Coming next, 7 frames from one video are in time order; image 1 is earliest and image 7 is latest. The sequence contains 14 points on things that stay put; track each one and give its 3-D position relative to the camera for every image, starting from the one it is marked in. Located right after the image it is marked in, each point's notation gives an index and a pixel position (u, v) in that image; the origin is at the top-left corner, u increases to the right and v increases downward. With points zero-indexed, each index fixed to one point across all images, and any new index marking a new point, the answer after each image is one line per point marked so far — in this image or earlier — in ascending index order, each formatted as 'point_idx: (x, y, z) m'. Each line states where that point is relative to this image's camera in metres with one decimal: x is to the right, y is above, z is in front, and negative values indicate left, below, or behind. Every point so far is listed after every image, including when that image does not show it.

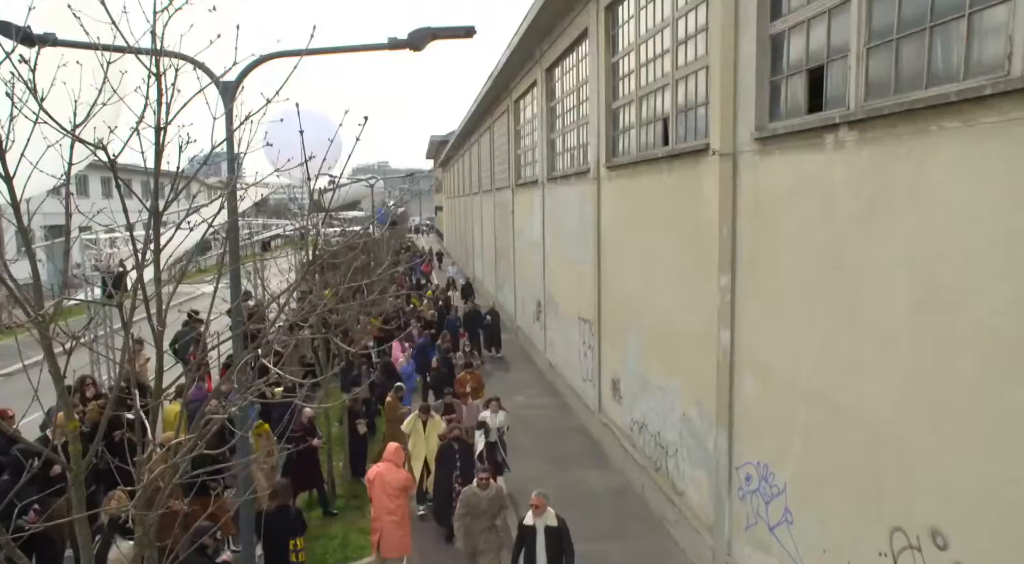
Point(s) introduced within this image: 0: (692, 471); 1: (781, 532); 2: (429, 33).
0: (+2.1, -2.2, +7.9) m
1: (+2.4, -2.2, +5.9) m
2: (-0.6, +1.8, +4.7) m
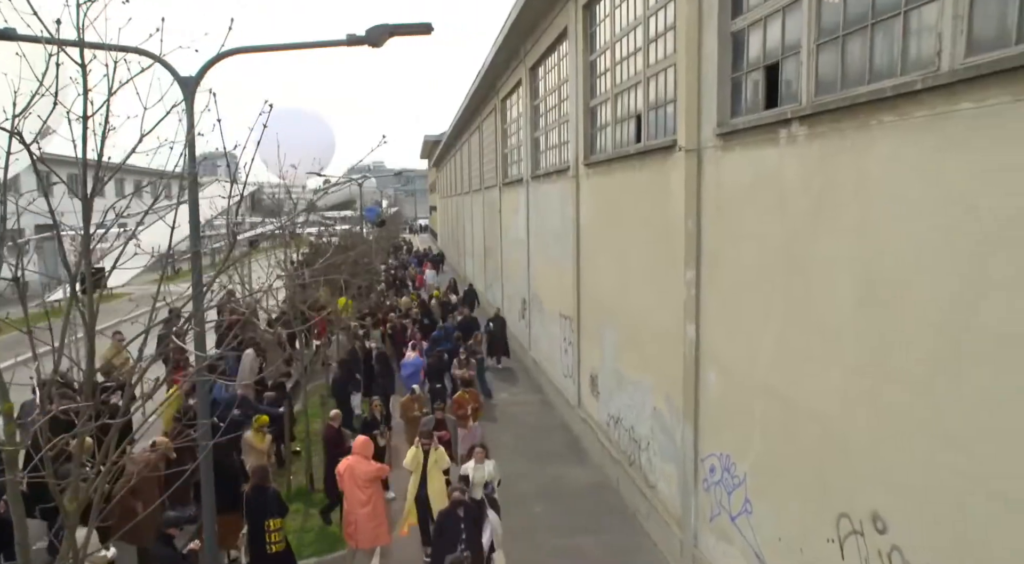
0: (+1.8, -2.2, +8.0) m
1: (+2.1, -2.2, +6.0) m
2: (-0.9, +1.8, +4.8) m
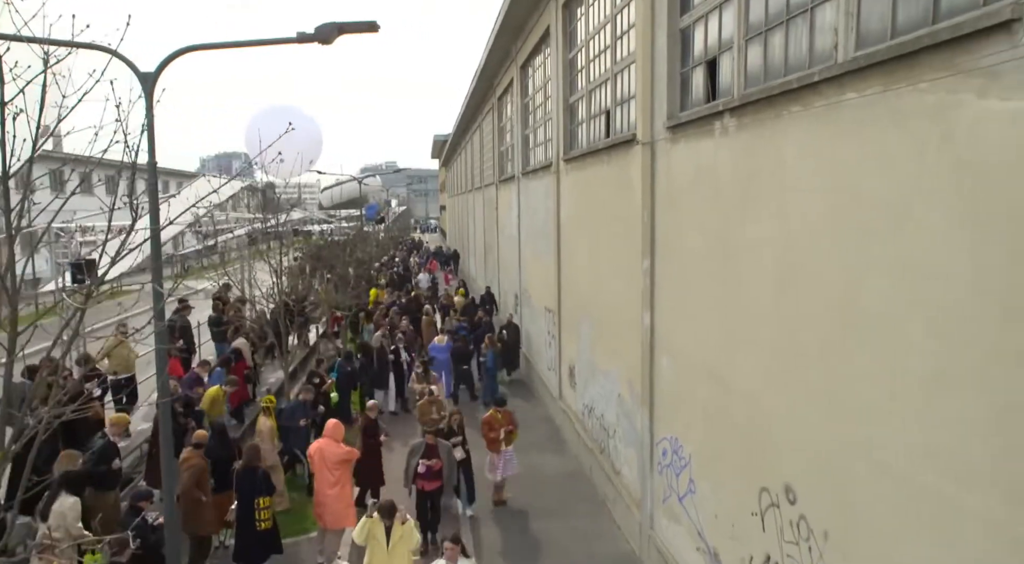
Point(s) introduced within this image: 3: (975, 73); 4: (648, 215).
0: (+1.4, -2.1, +8.2) m
1: (+1.6, -2.1, +6.2) m
2: (-1.3, +1.9, +5.1) m
3: (+1.9, +0.9, +2.8) m
4: (+1.4, +0.7, +7.0) m
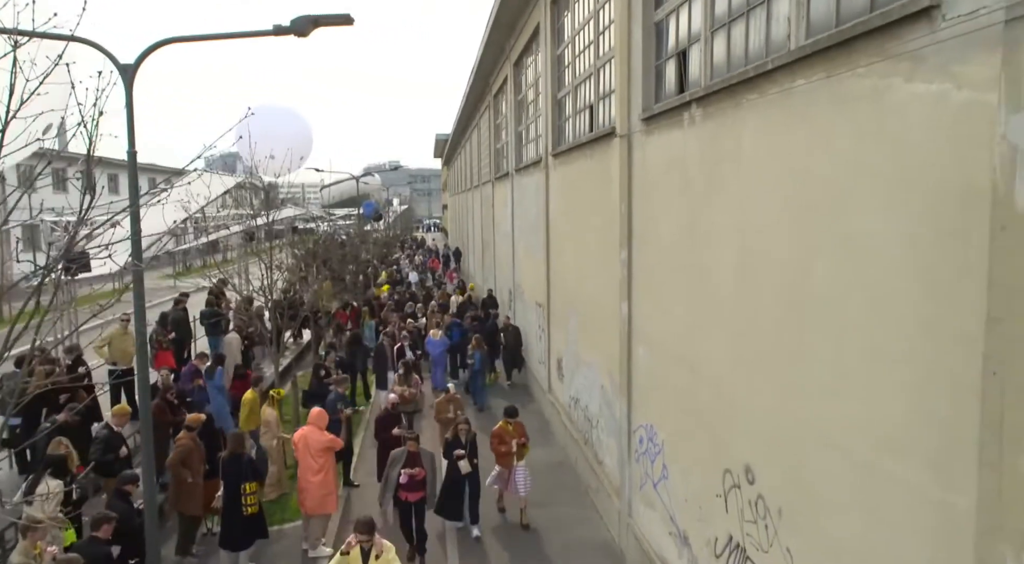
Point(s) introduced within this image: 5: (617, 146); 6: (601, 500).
0: (+1.2, -2.0, +8.3) m
1: (+1.4, -2.0, +6.3) m
2: (-1.6, +2.0, +5.2) m
3: (+1.7, +1.0, +2.9) m
4: (+1.2, +0.8, +7.1) m
5: (+1.2, +1.5, +7.4) m
6: (+1.1, -2.8, +8.5) m
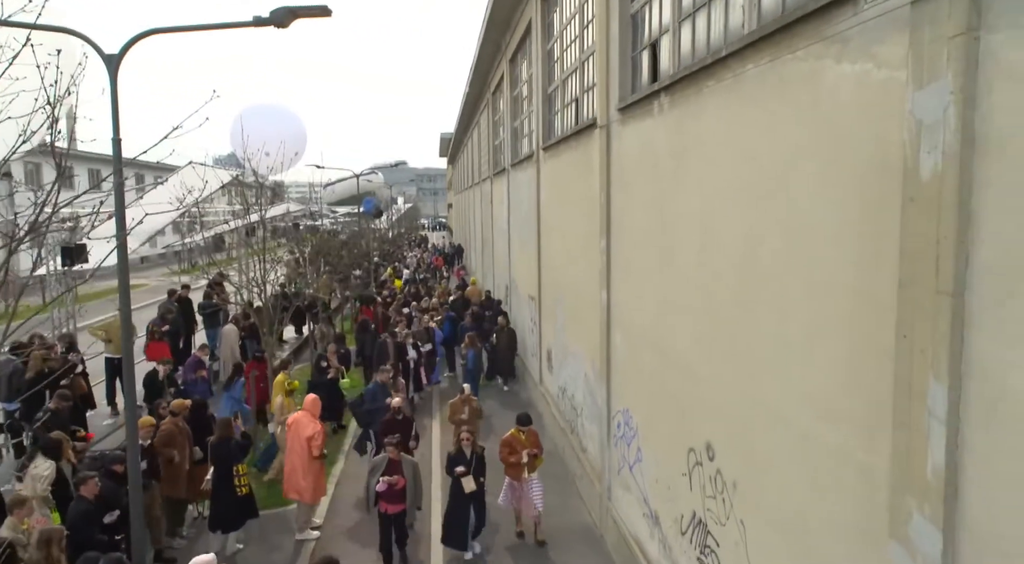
0: (+1.0, -1.8, +8.5) m
1: (+1.2, -1.8, +6.5) m
2: (-1.8, +2.2, +5.4) m
3: (+1.4, +1.1, +3.0) m
4: (+1.0, +0.9, +7.3) m
5: (+1.0, +1.6, +7.5) m
6: (+0.9, -2.6, +8.7) m
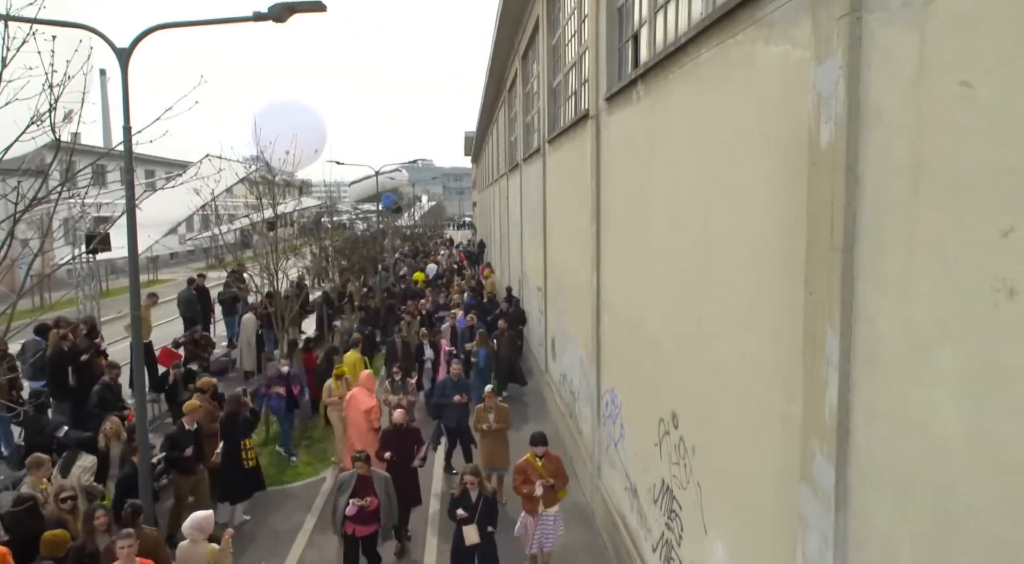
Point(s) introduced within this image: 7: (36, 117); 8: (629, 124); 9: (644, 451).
0: (+0.9, -1.7, +8.7) m
1: (+1.1, -1.7, +6.7) m
2: (-1.9, +2.3, +5.7) m
3: (+1.2, +1.3, +3.3) m
4: (+0.9, +1.1, +7.5) m
5: (+0.9, +1.8, +7.8) m
6: (+0.9, -2.5, +8.9) m
7: (-3.3, +1.2, +4.7) m
8: (+1.1, +1.4, +6.1) m
9: (+1.1, -1.4, +5.8) m
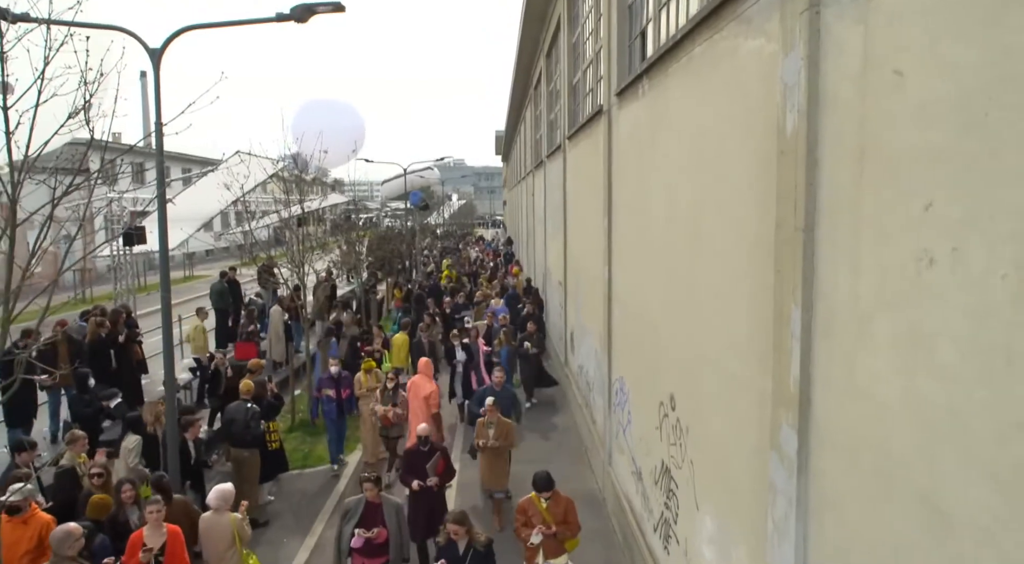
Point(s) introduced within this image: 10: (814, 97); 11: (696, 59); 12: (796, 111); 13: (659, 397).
0: (+1.1, -1.6, +8.9) m
1: (+1.2, -1.6, +6.9) m
2: (-1.8, +2.5, +6.0) m
3: (+1.2, +1.3, +3.4) m
4: (+1.1, +1.2, +7.7) m
5: (+1.1, +1.9, +7.9) m
6: (+1.1, -2.4, +9.1) m
7: (-3.3, +1.3, +5.1) m
8: (+1.2, +1.5, +6.3) m
9: (+1.2, -1.4, +5.9) m
10: (+1.2, +0.7, +2.6) m
11: (+1.2, +1.4, +4.3) m
12: (+1.2, +0.7, +2.8) m
13: (+1.2, -0.9, +5.5) m
